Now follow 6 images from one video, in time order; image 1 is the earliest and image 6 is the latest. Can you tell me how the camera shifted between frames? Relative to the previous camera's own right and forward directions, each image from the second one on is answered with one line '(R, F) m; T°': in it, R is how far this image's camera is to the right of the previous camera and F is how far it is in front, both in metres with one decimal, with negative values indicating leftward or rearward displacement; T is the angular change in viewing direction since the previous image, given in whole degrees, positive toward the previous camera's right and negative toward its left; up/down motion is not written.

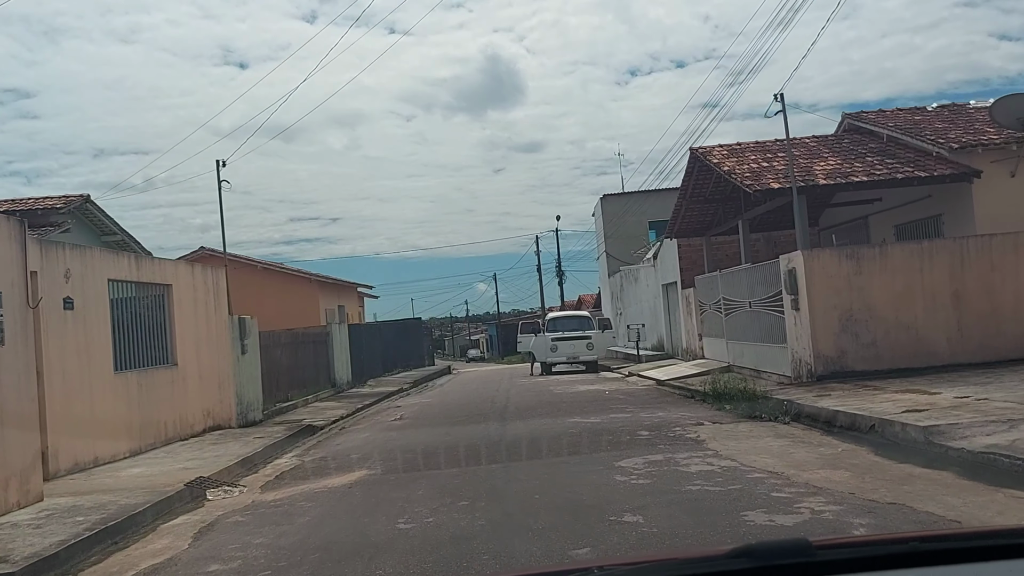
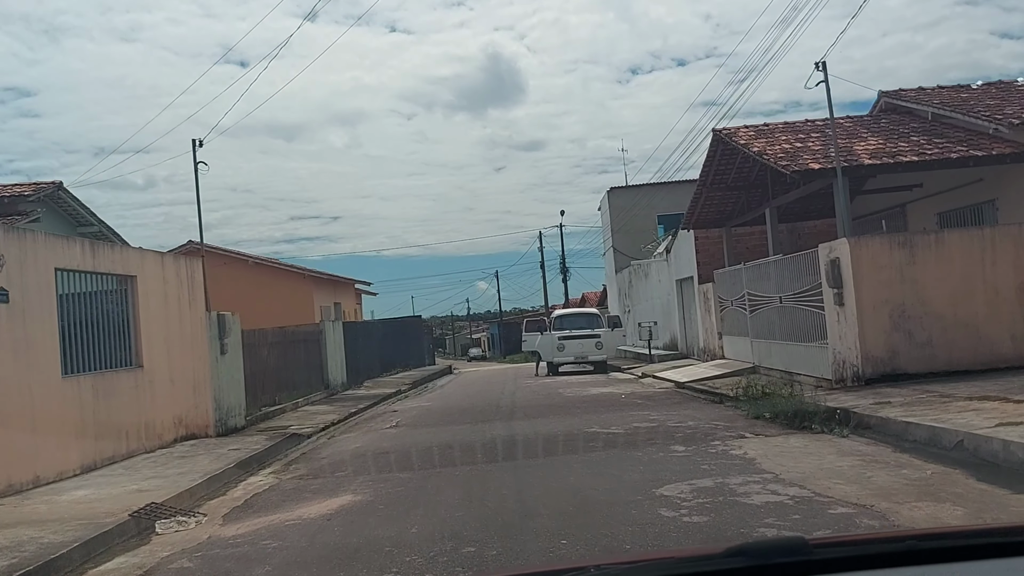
(-0.1, +1.8) m; 0°
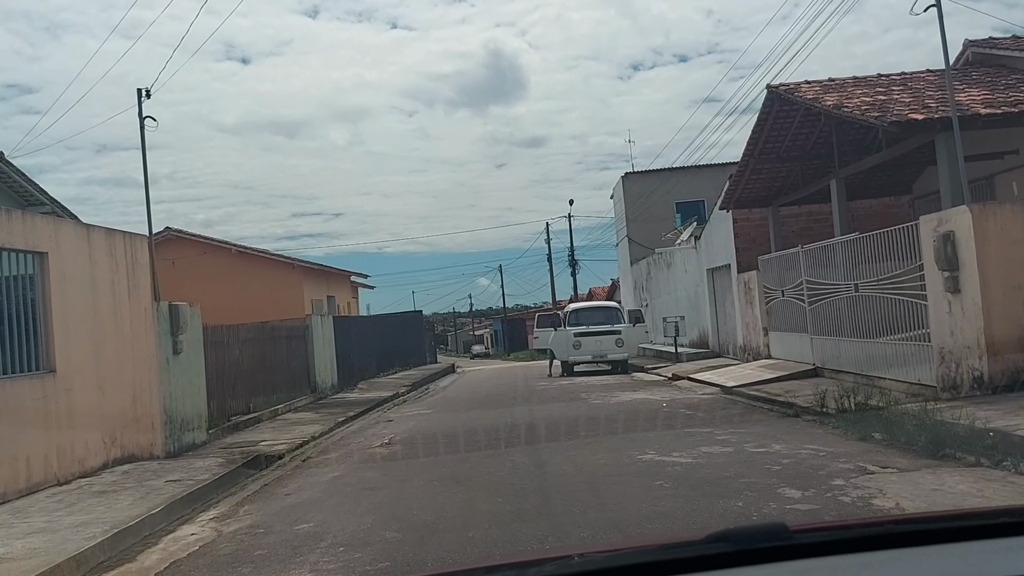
(-0.3, +3.1) m; 0°
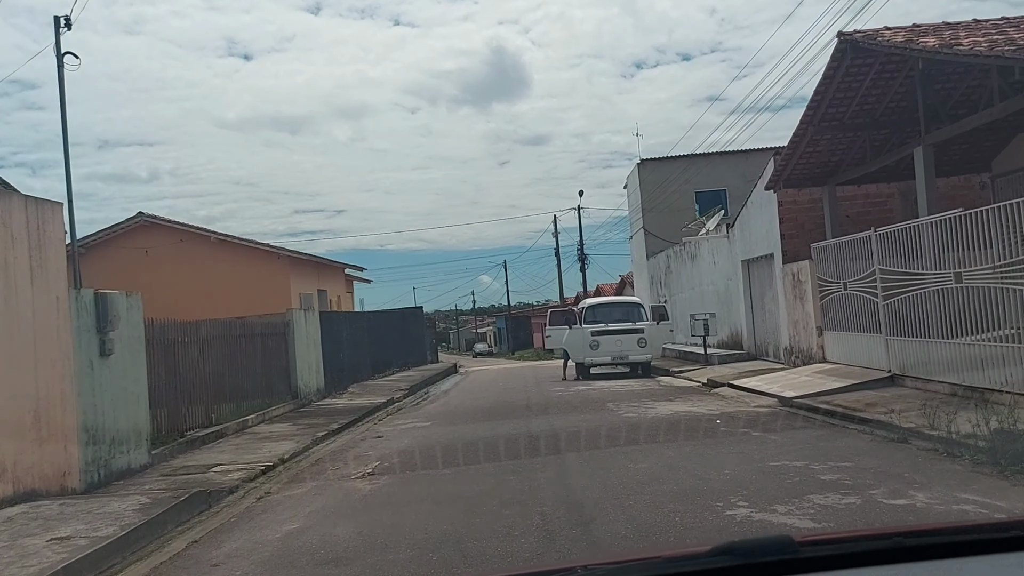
(-0.2, +2.9) m; 0°
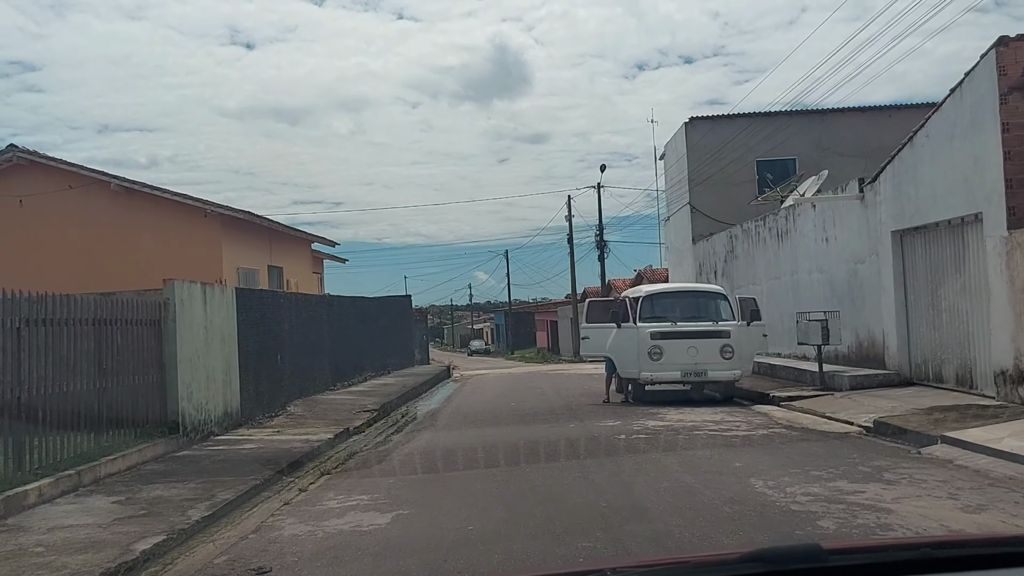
(-0.6, +8.0) m; 0°
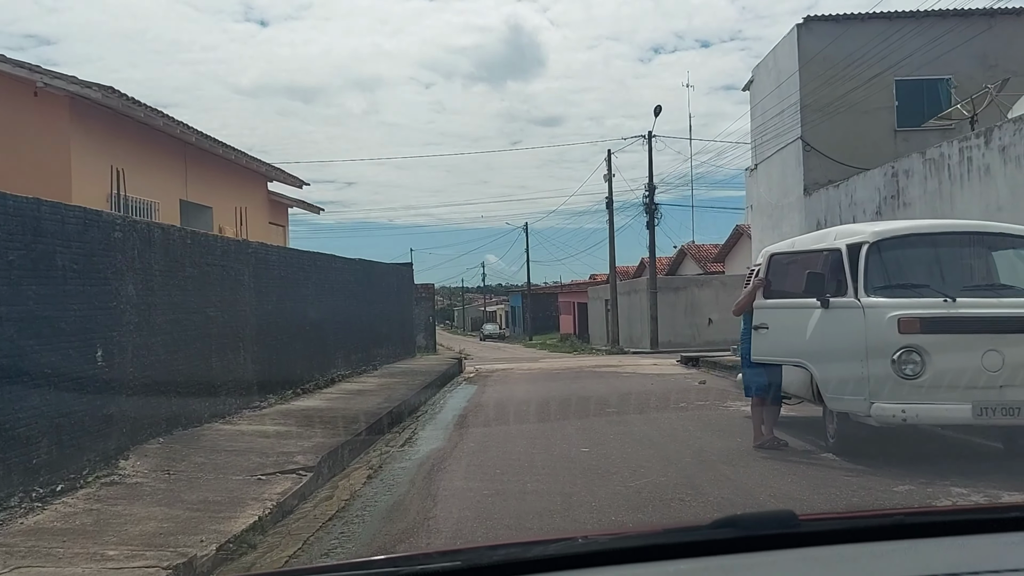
(-0.8, +8.6) m; -1°
